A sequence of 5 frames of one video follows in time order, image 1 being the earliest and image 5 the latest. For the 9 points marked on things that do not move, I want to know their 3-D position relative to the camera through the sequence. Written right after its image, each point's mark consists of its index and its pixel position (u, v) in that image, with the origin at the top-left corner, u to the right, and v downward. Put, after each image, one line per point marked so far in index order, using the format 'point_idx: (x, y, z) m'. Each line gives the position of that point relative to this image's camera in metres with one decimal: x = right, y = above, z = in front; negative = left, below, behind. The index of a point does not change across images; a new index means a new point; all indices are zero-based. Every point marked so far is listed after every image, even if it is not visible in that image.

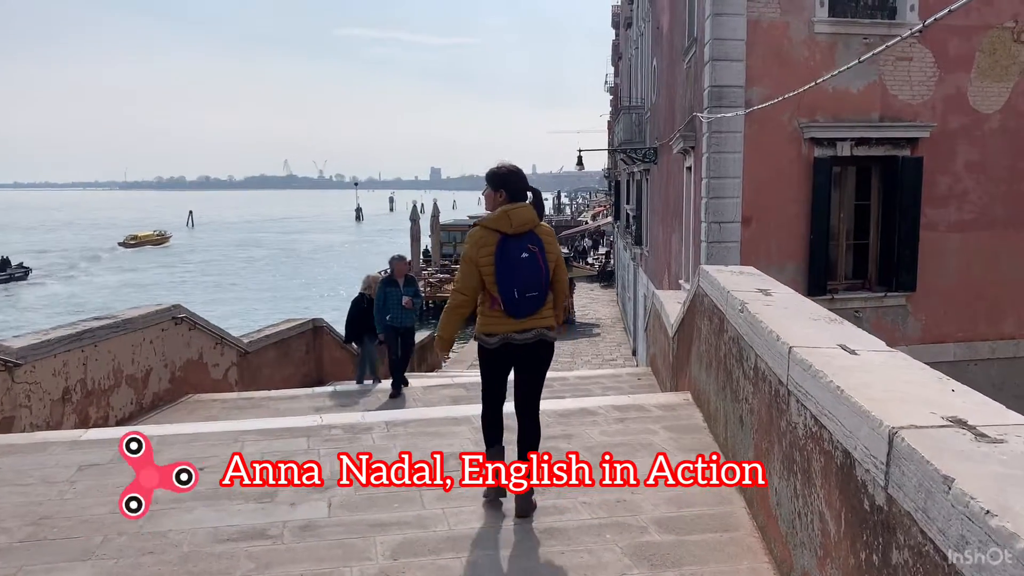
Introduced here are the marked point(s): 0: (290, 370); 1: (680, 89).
0: (-2.6, -1.0, +9.6) m
1: (+2.2, +2.7, +10.7) m
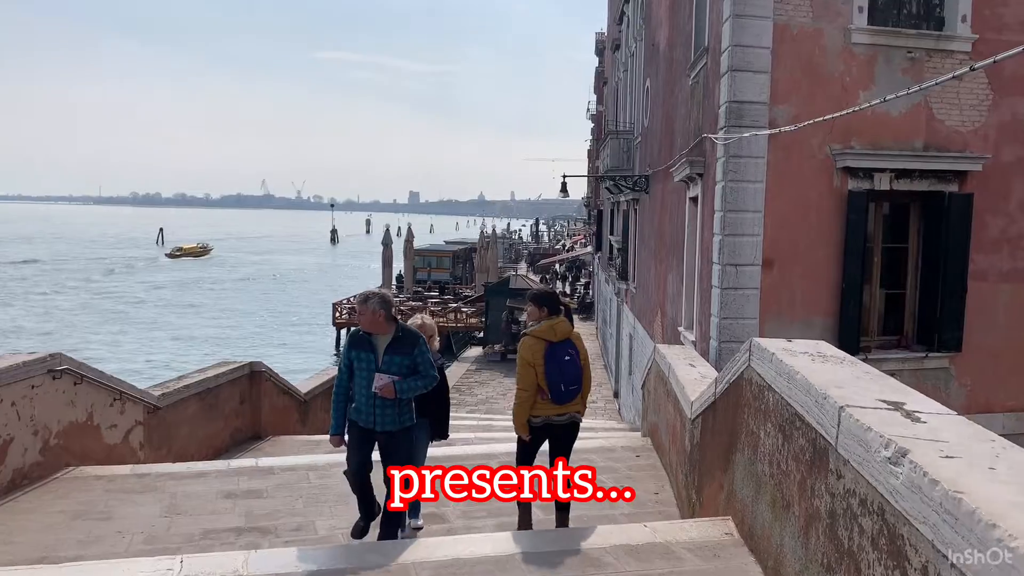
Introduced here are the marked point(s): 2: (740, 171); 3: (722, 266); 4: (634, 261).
0: (-2.9, -1.4, +8.0) m
1: (+2.0, +2.1, +9.4) m
2: (+1.9, +1.0, +6.8) m
3: (+1.8, +0.2, +6.9) m
4: (+2.3, +0.5, +15.2) m
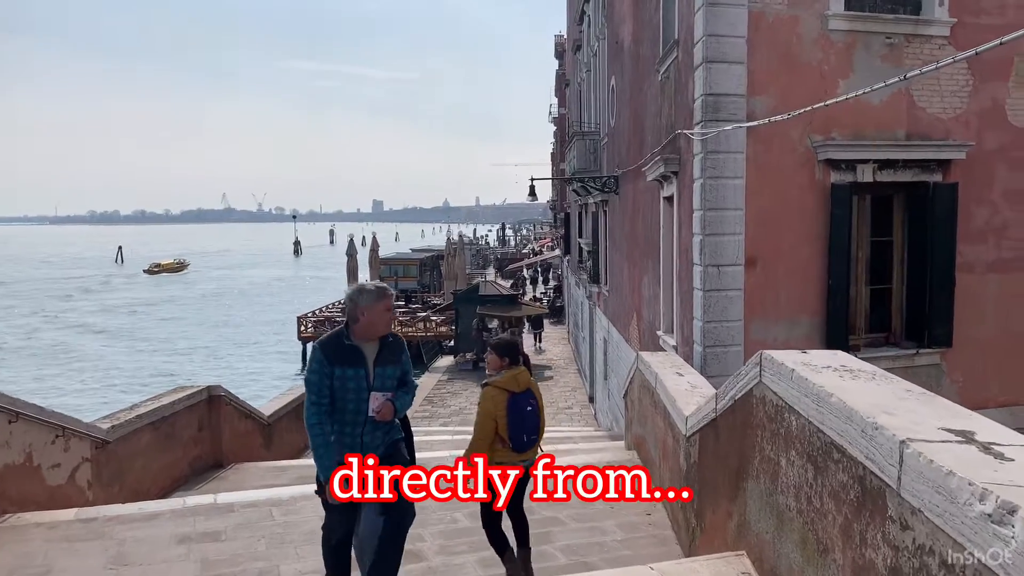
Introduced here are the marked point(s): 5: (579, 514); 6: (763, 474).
0: (-3.1, -1.6, +7.5) m
1: (+1.6, +2.1, +9.1) m
2: (+1.7, +1.0, +6.5) m
3: (+1.6, +0.2, +6.5) m
4: (+1.7, +0.5, +14.9) m
5: (+0.4, -1.4, +5.0) m
6: (+0.9, -0.7, +2.8) m
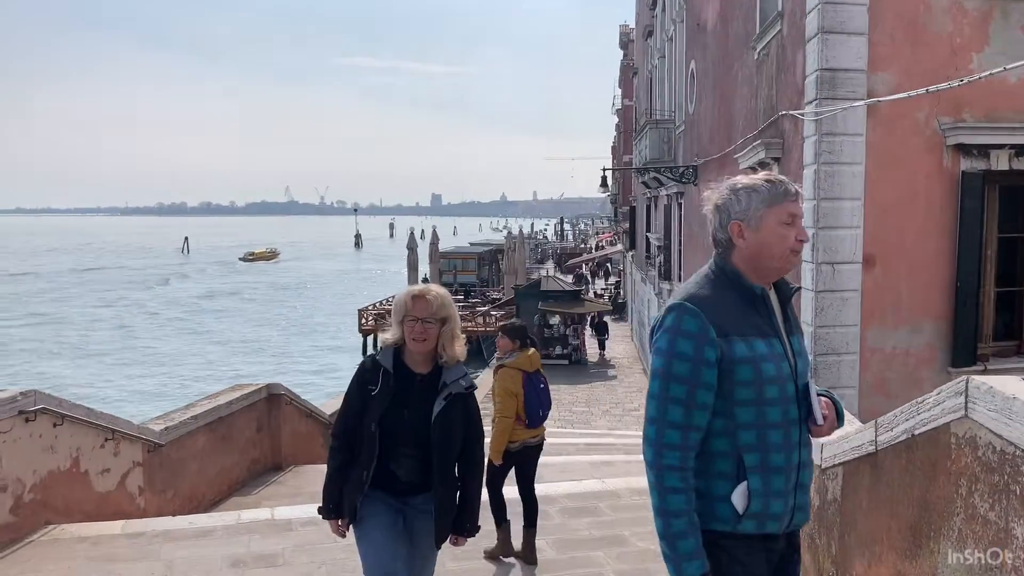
0: (-2.5, -1.5, +7.1) m
1: (+2.4, +2.1, +8.4) m
2: (+2.3, +1.0, +5.7) m
3: (+2.2, +0.2, +5.8) m
4: (+2.9, +0.5, +14.1) m
5: (+0.9, -1.4, +4.3) m
6: (+1.2, -0.7, +2.1) m
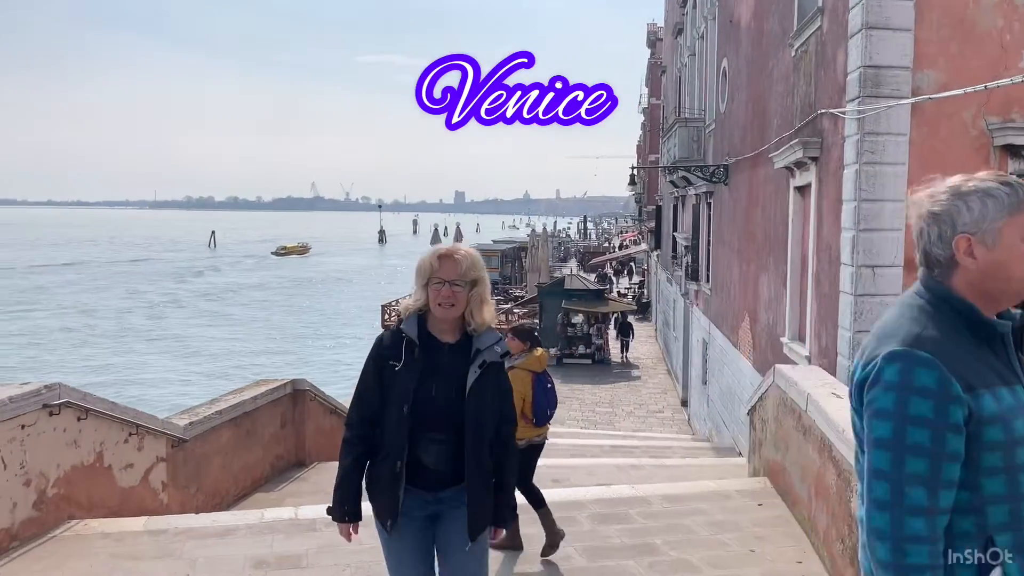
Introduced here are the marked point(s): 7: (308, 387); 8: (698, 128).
0: (-2.3, -1.5, +7.0) m
1: (+2.7, +2.1, +8.2) m
2: (+2.5, +0.9, +5.6) m
3: (+2.4, +0.1, +5.6) m
4: (+3.4, +0.5, +13.9) m
5: (+1.1, -1.4, +4.2) m
6: (+1.3, -0.7, +2.0) m
7: (-2.0, -1.0, +7.9) m
8: (+3.3, +2.9, +14.3) m
